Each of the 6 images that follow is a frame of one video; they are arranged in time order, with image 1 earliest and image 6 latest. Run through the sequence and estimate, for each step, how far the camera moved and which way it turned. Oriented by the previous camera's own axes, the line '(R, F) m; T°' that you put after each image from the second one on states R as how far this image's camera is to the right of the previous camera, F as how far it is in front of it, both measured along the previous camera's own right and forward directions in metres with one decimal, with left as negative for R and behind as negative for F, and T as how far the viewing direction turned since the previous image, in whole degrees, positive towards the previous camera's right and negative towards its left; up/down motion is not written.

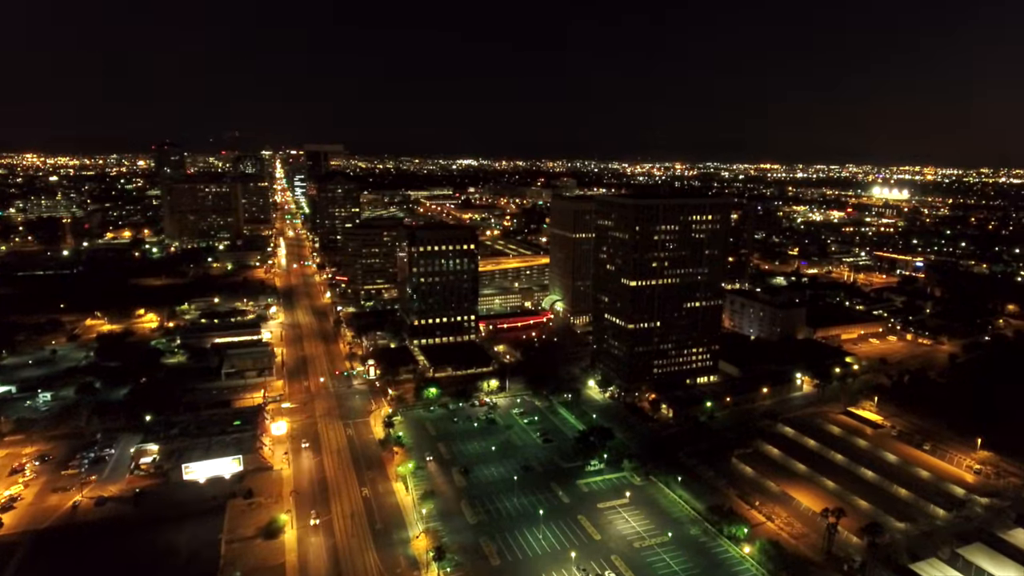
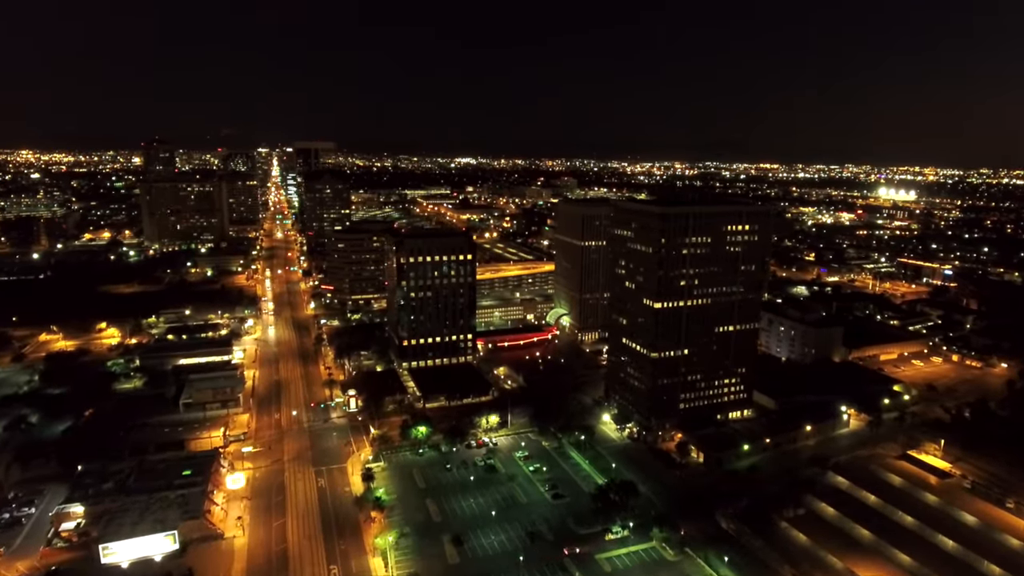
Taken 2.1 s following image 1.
(-0.3, +6.7) m; 0°
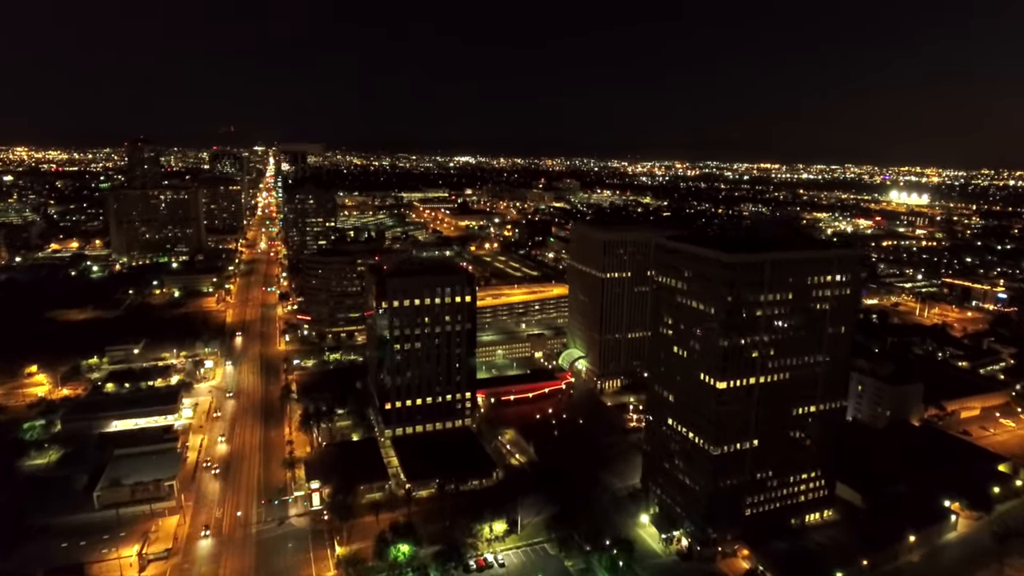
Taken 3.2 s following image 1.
(-0.7, +9.9) m; 0°
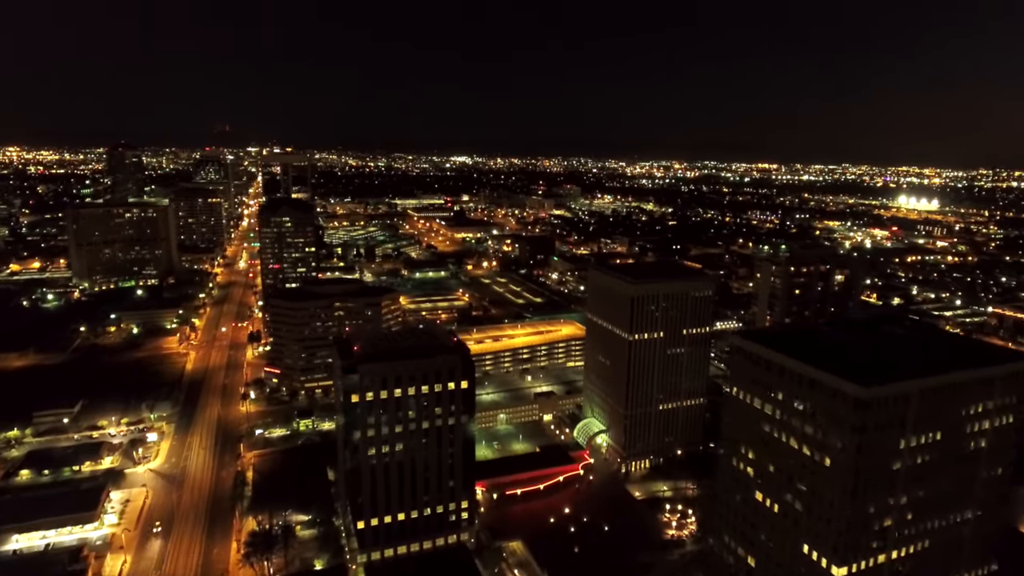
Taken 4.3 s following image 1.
(-0.6, +9.3) m; 0°
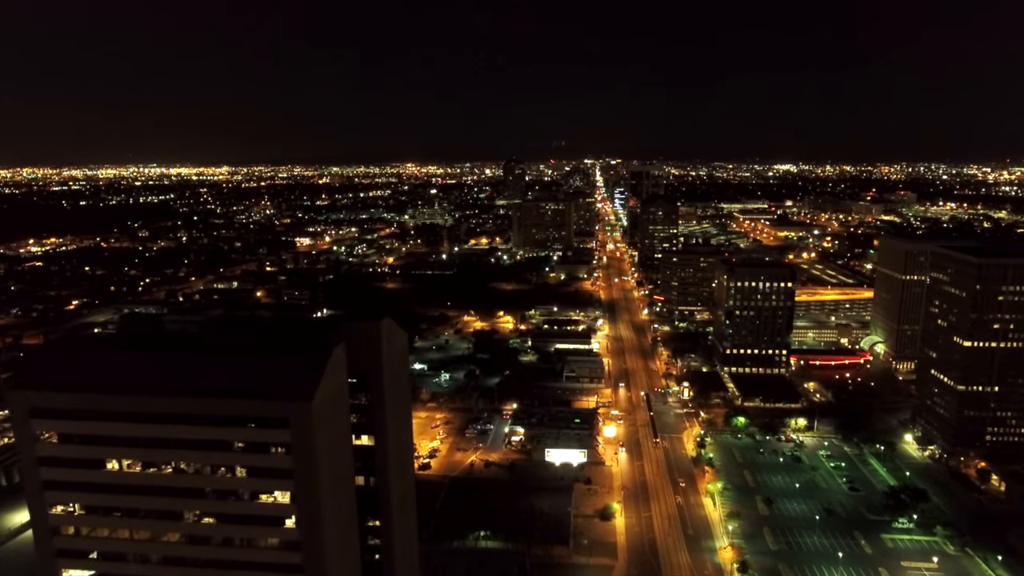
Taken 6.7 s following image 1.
(+1.5, +10.1) m; -7°
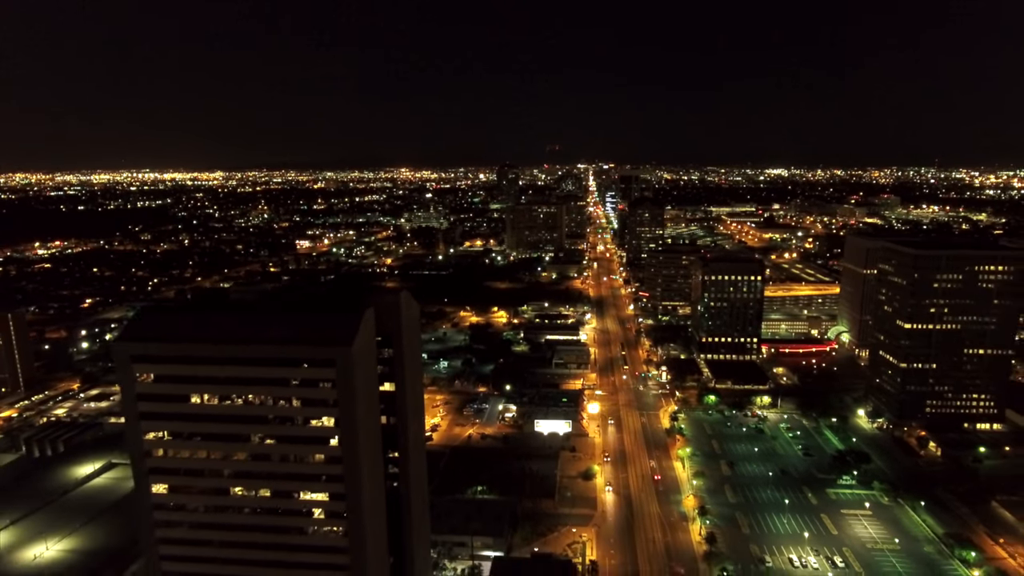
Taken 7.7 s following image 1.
(+0.1, -4.4) m; +1°
